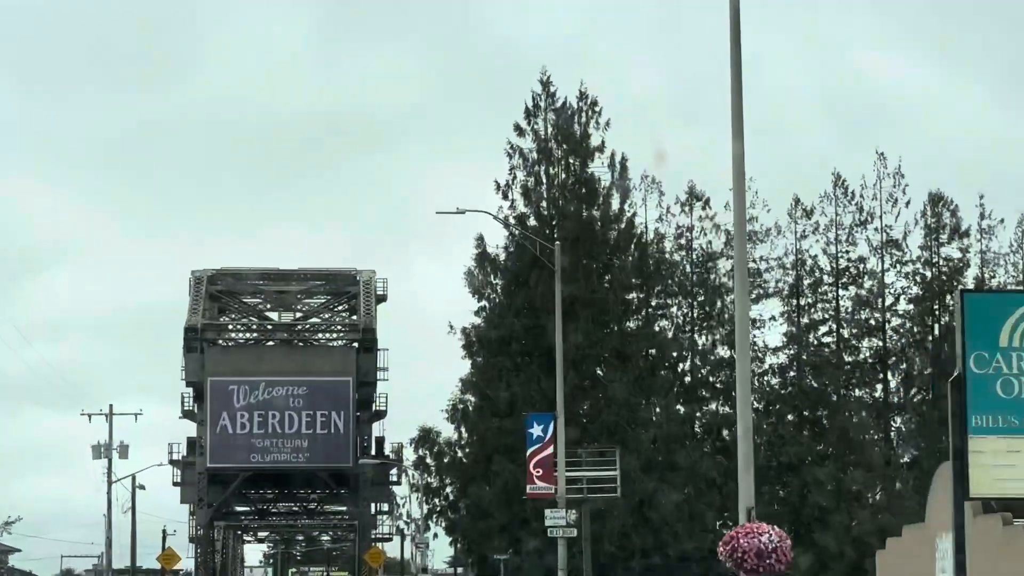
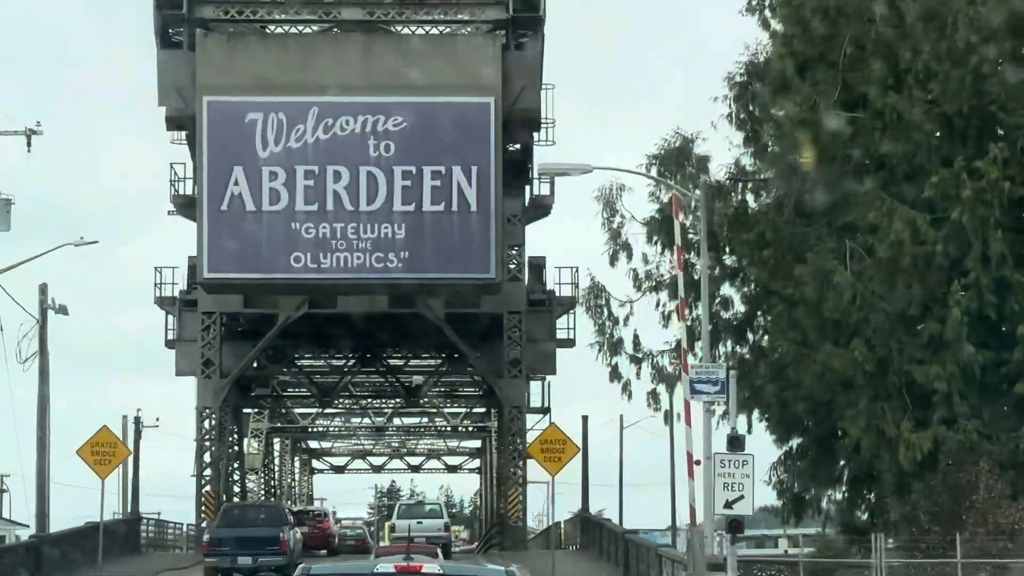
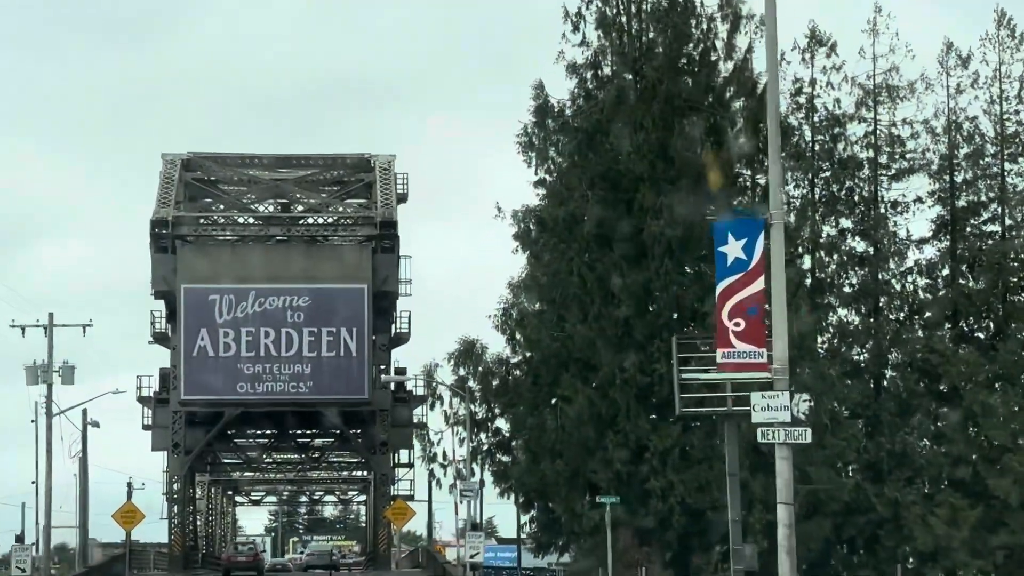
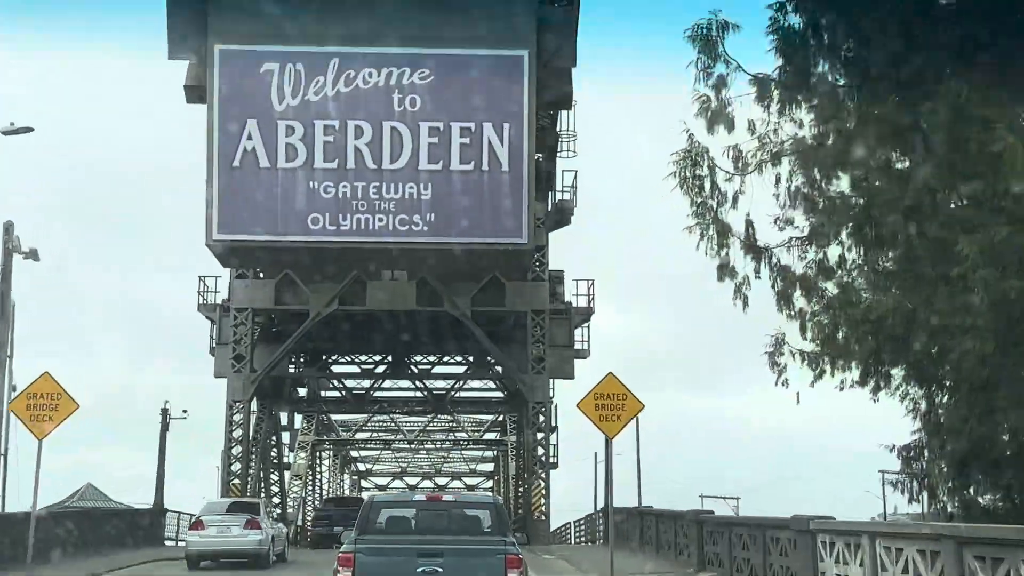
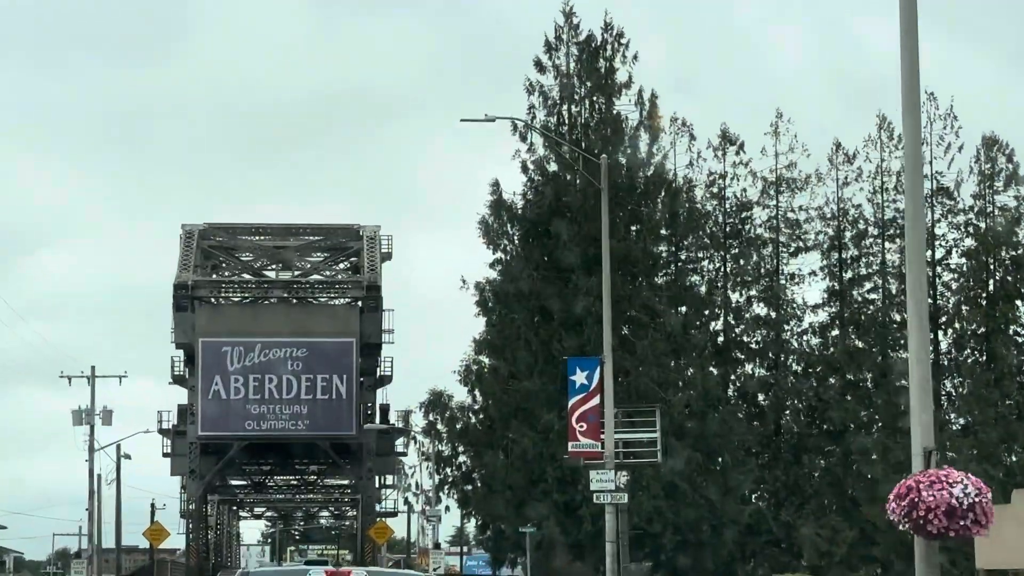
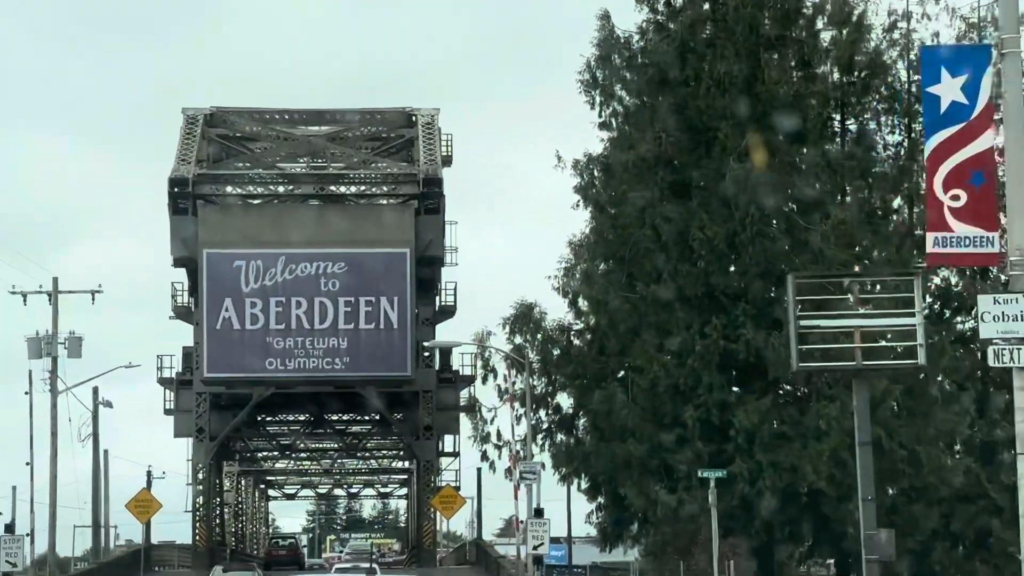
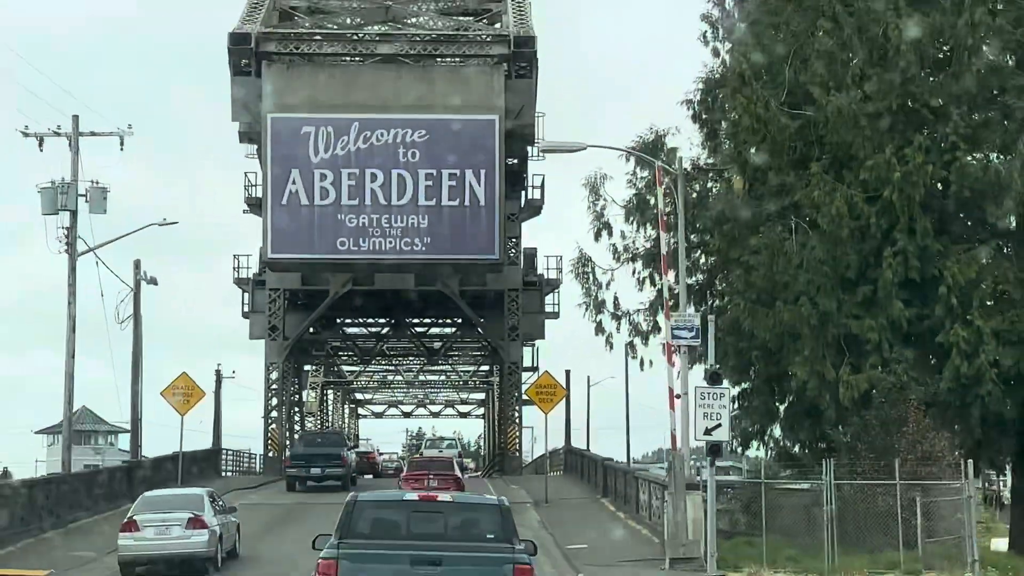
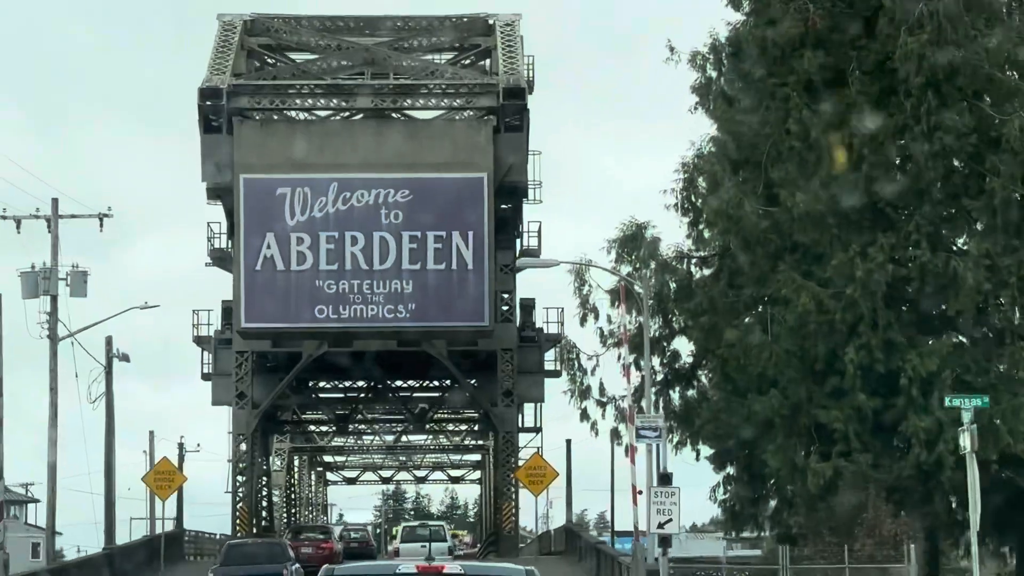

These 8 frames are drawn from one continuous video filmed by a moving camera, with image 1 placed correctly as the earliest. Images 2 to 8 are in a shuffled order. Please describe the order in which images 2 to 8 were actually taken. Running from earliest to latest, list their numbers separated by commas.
5, 3, 6, 8, 2, 7, 4
